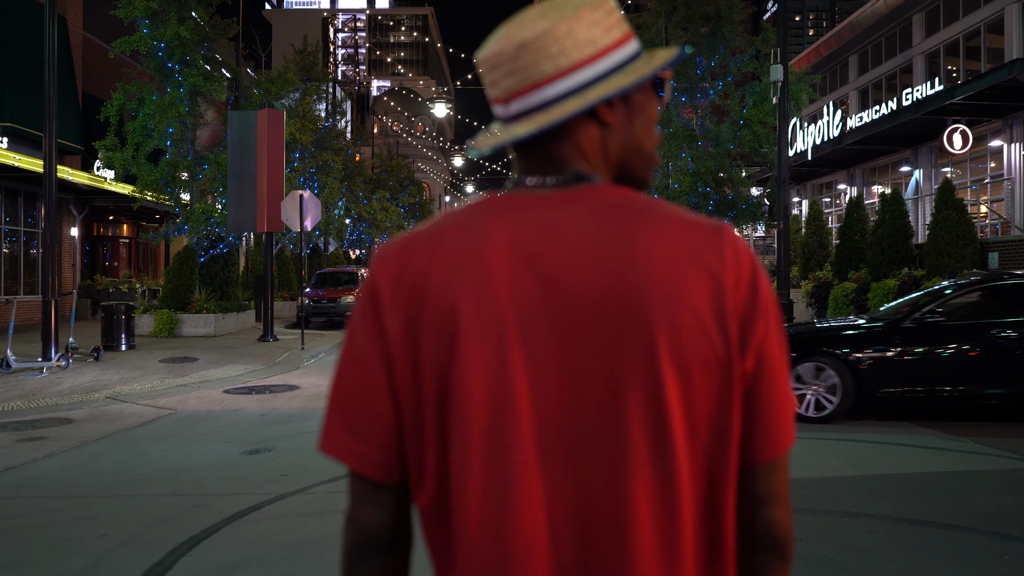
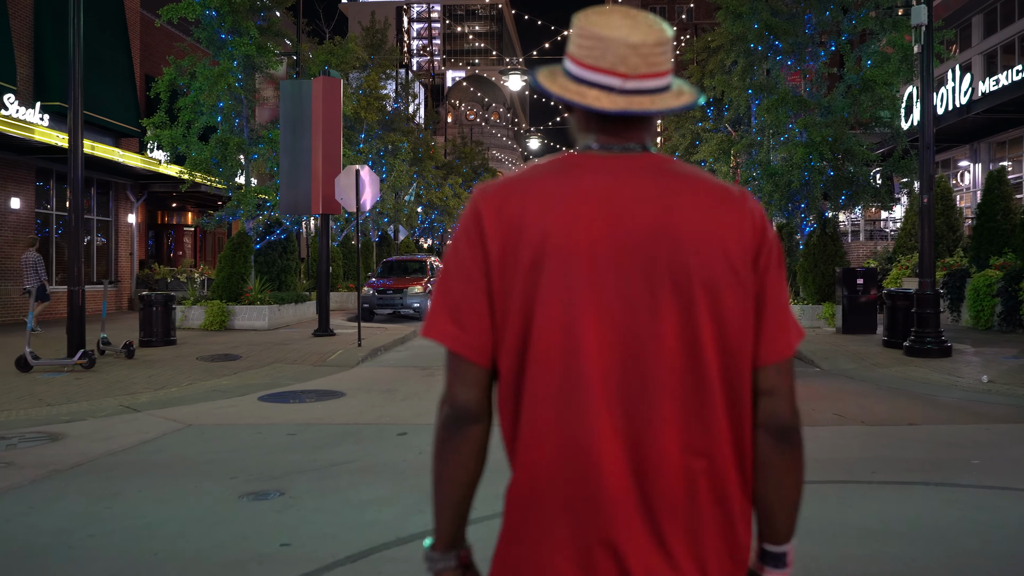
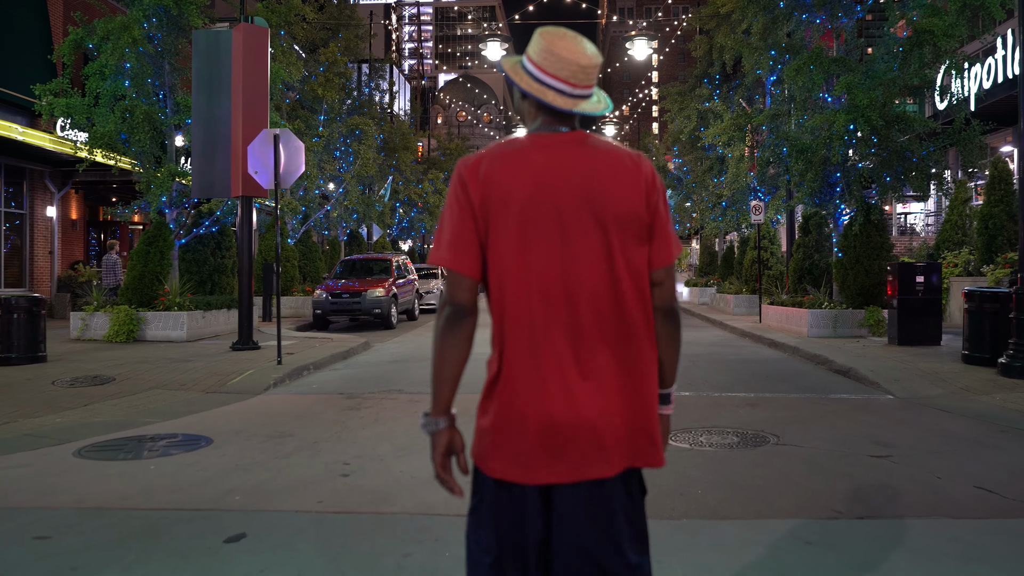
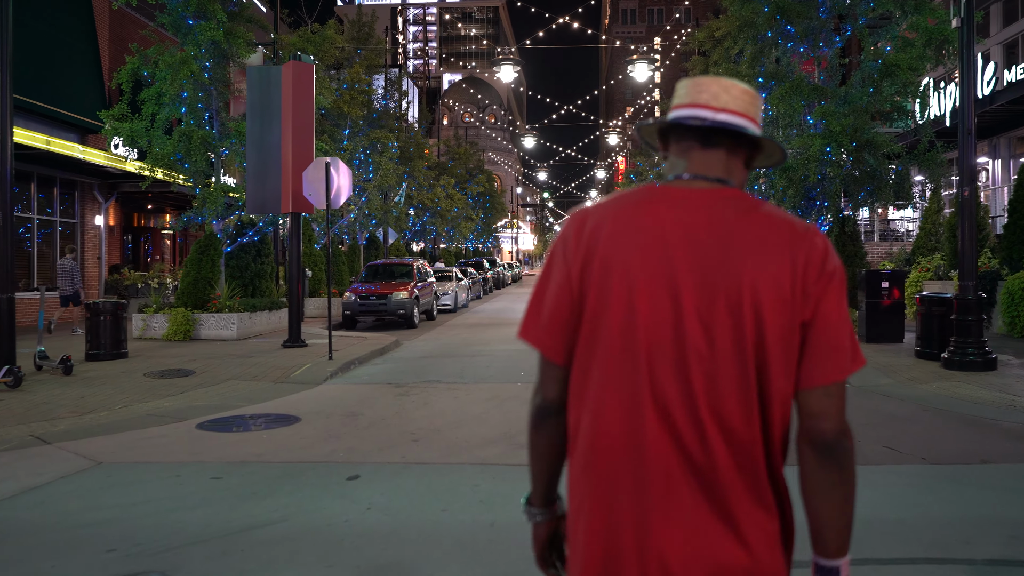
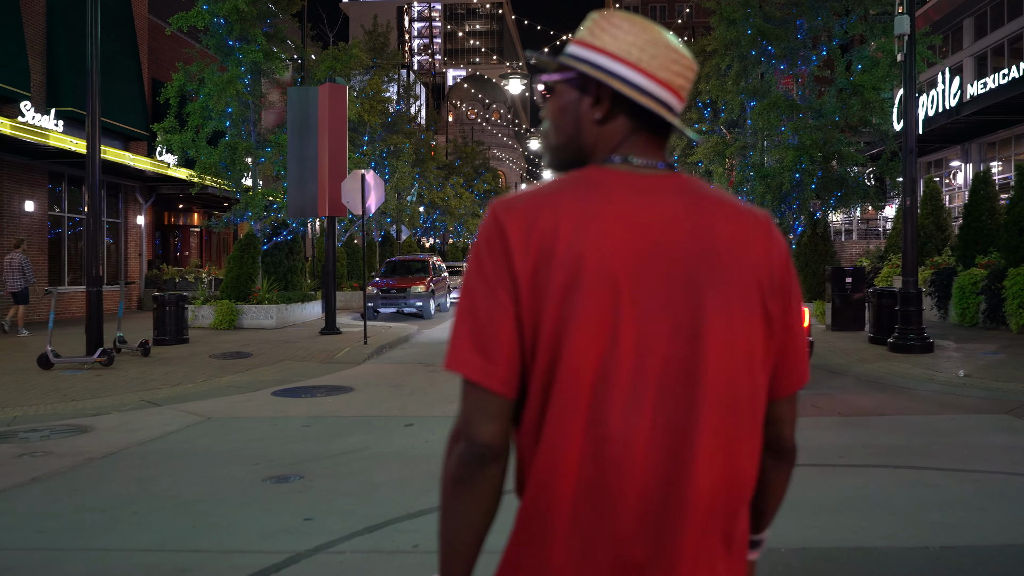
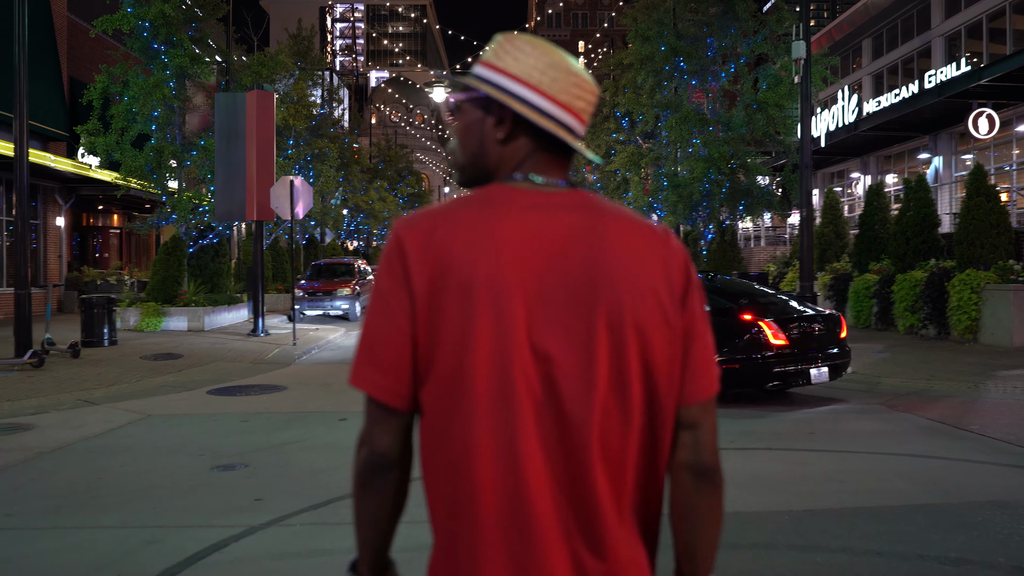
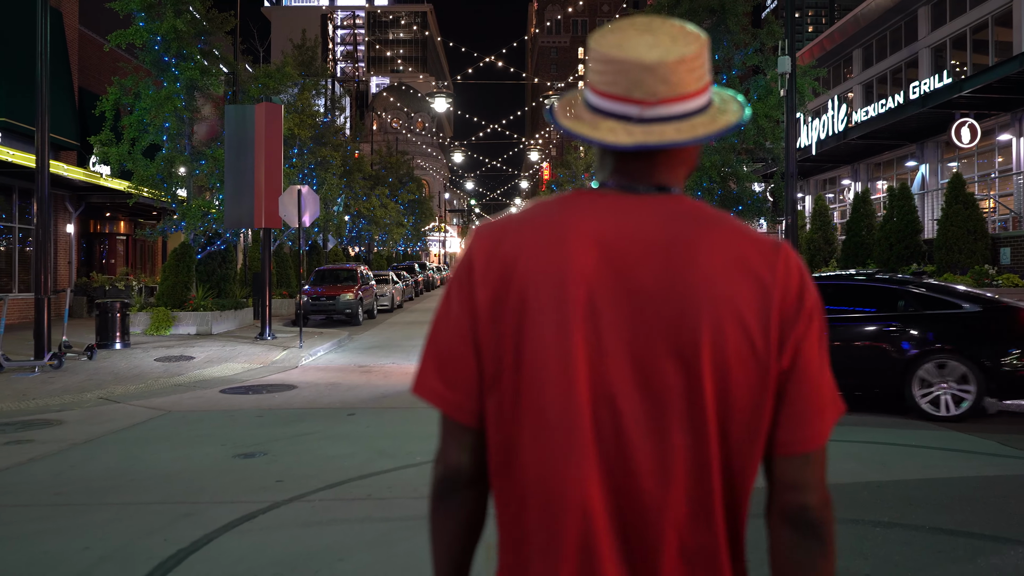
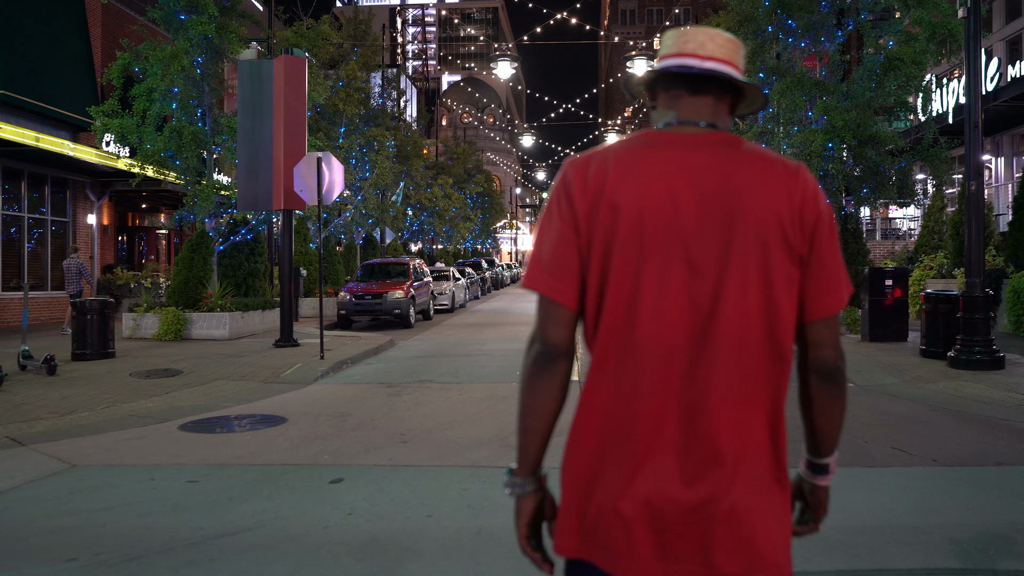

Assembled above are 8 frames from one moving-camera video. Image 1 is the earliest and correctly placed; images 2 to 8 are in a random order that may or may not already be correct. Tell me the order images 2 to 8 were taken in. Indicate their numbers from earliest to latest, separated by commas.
7, 6, 5, 2, 4, 8, 3
